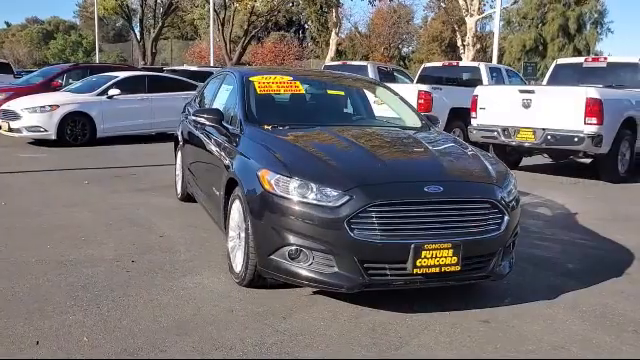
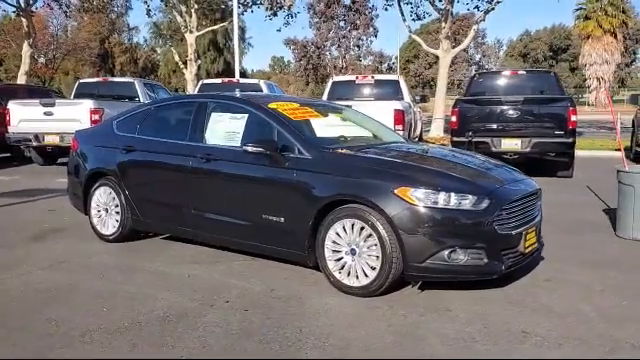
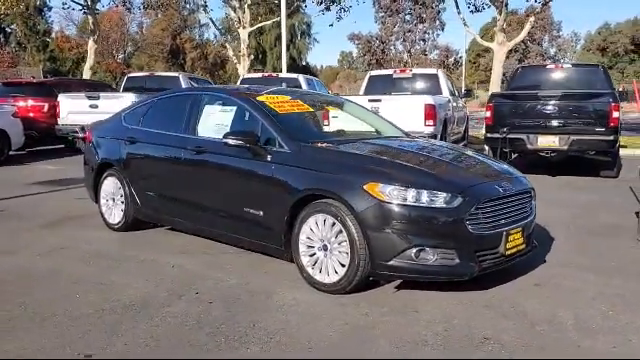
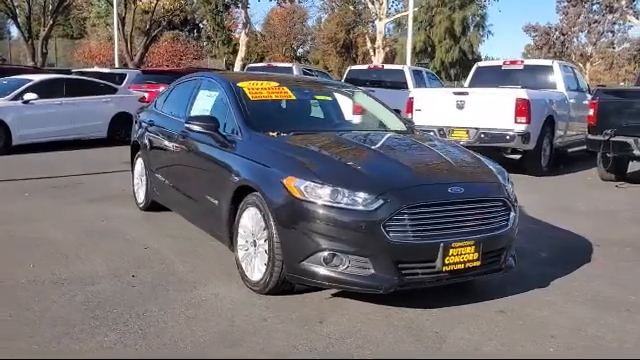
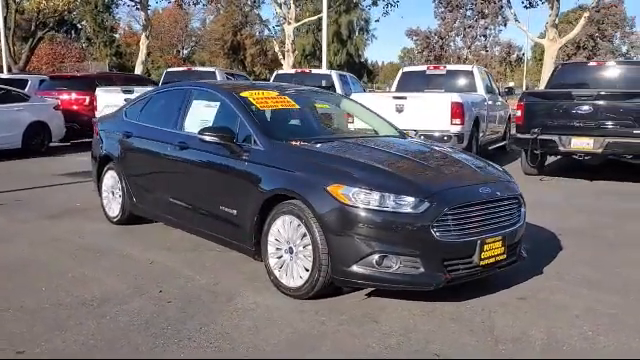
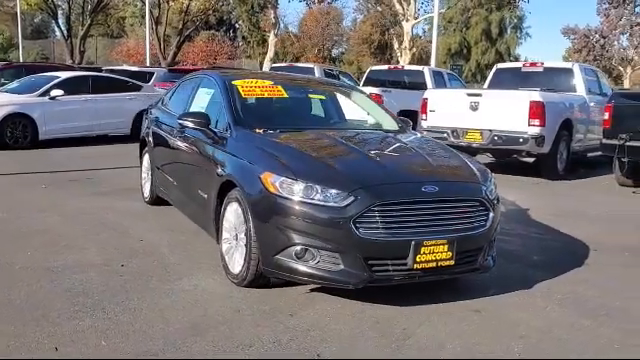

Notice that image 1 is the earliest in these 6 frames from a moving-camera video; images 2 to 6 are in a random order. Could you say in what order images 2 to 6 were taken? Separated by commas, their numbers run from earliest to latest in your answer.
6, 4, 5, 3, 2
